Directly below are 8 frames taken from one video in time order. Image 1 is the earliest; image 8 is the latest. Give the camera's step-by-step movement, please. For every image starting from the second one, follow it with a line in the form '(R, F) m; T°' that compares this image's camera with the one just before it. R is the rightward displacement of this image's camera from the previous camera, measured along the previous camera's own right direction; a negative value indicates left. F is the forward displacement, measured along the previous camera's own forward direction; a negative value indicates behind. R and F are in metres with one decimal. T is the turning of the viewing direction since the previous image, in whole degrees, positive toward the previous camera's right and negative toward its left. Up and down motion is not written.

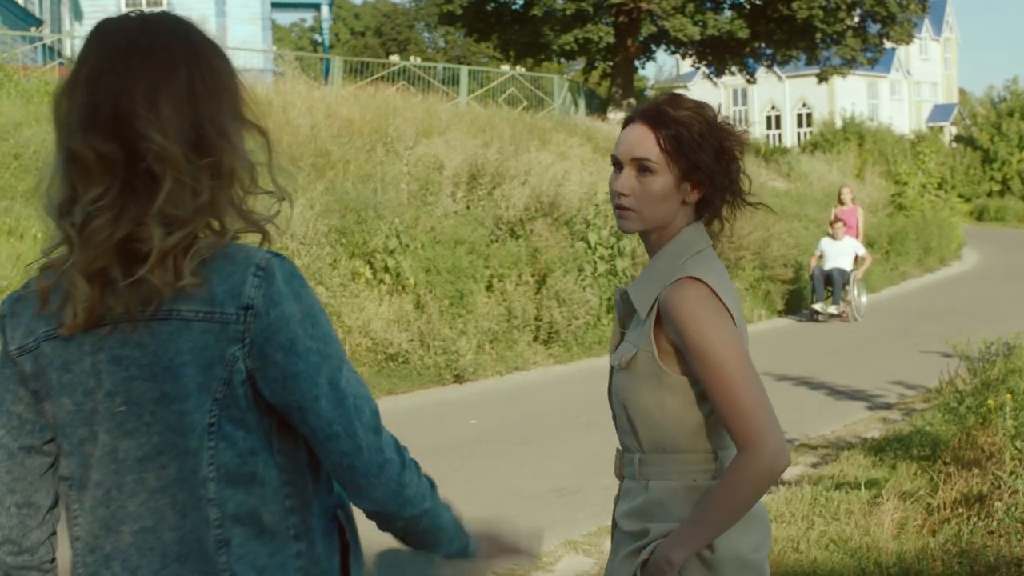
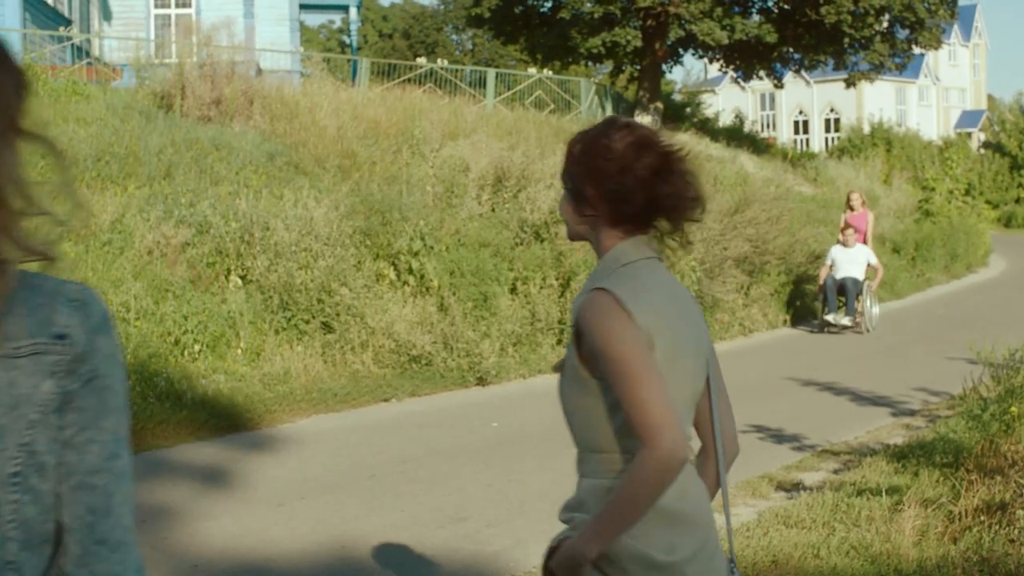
(0.0, 0.0) m; -1°
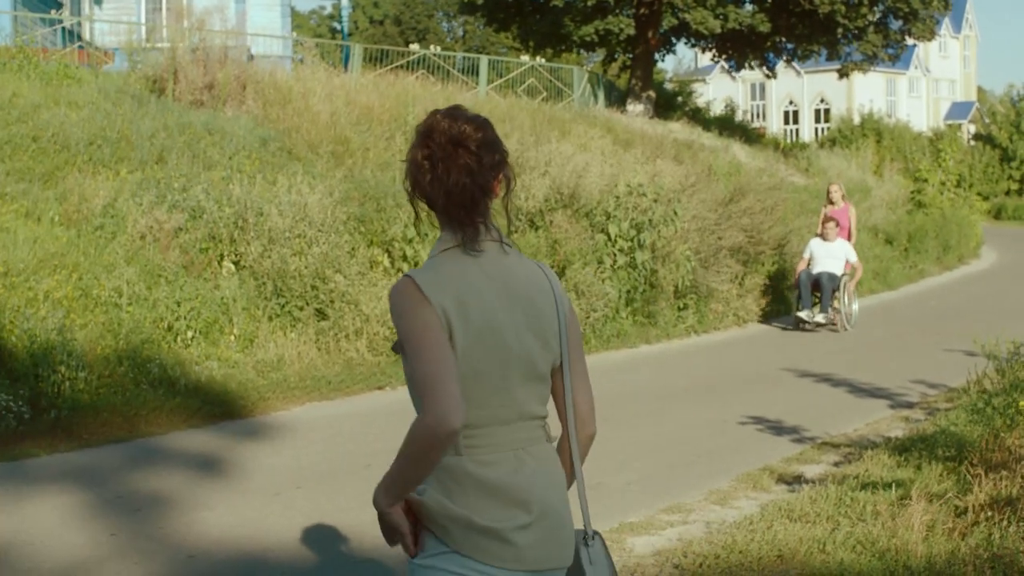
(-0.1, +0.1) m; 0°
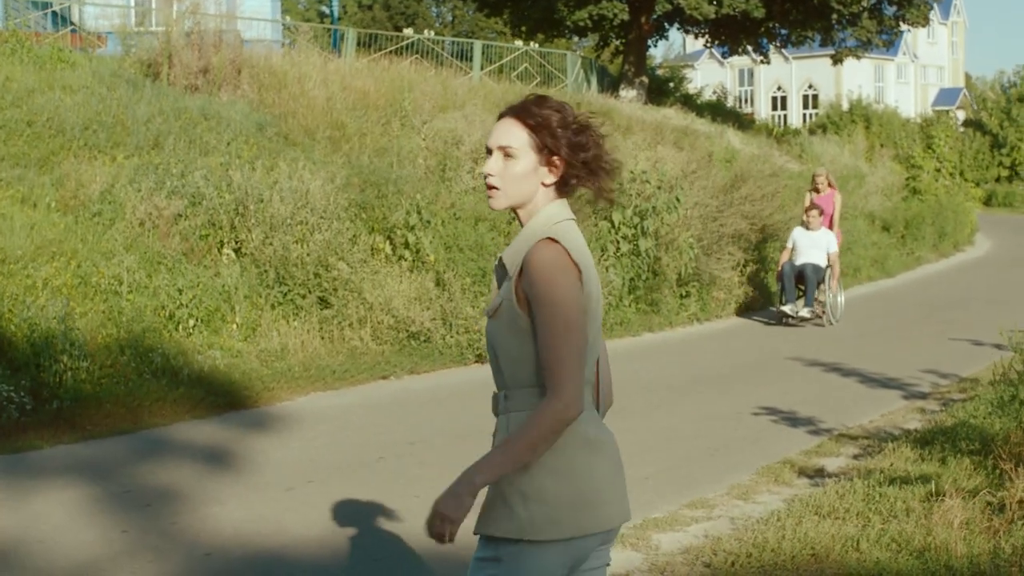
(-0.1, +0.2) m; 0°
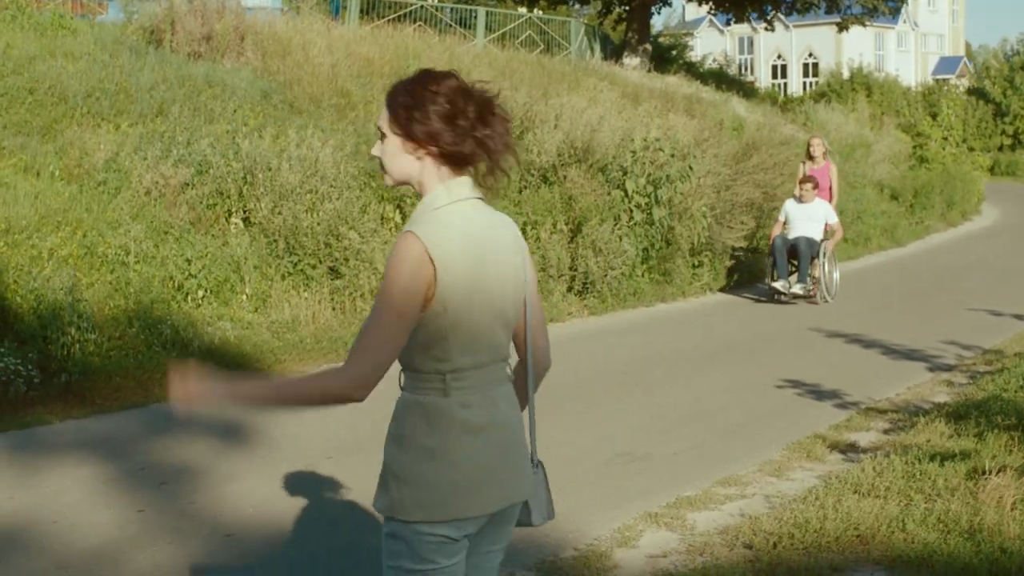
(-0.1, +0.2) m; 0°
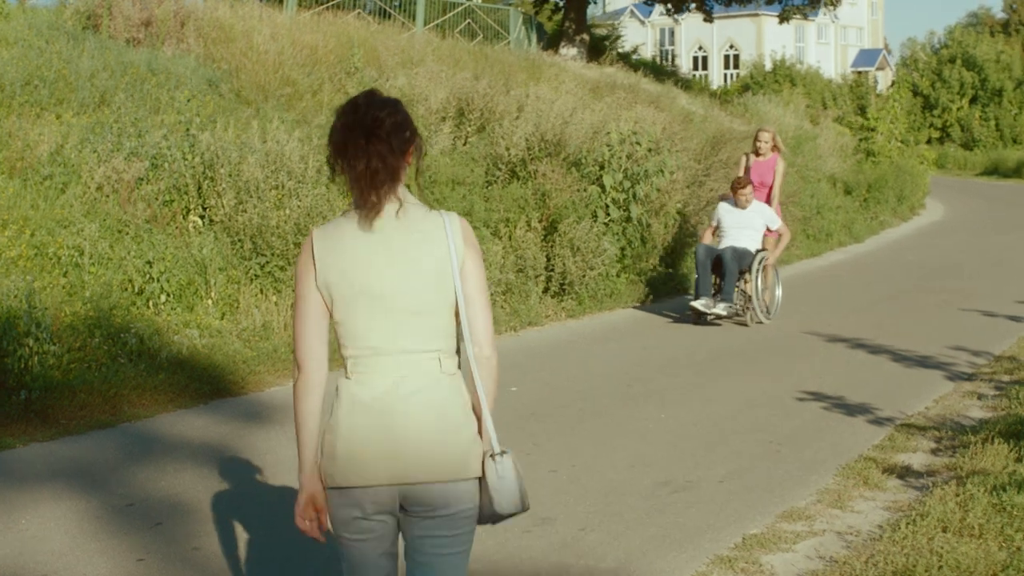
(-0.4, +0.8) m; +3°
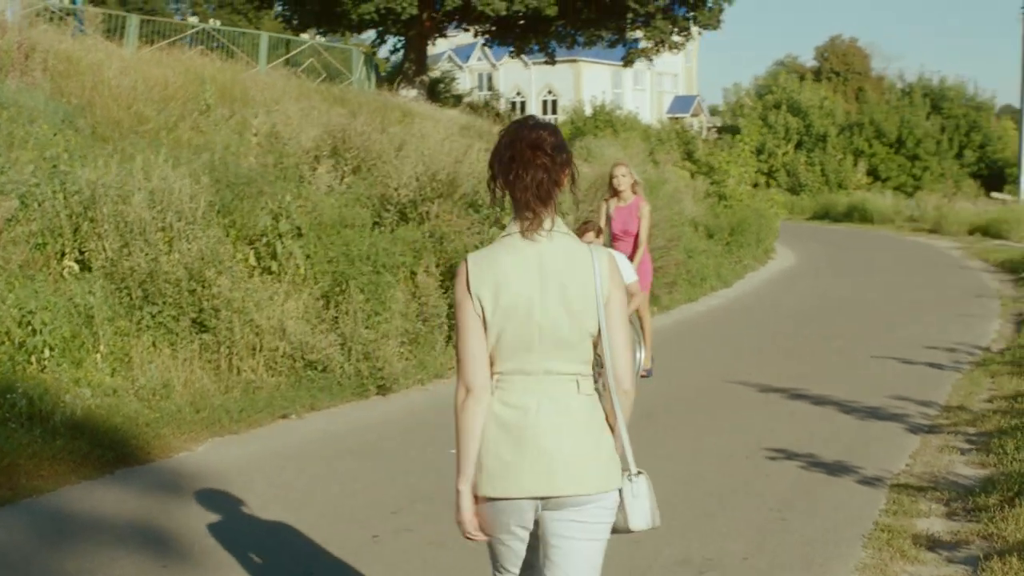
(-0.6, +0.9) m; +6°
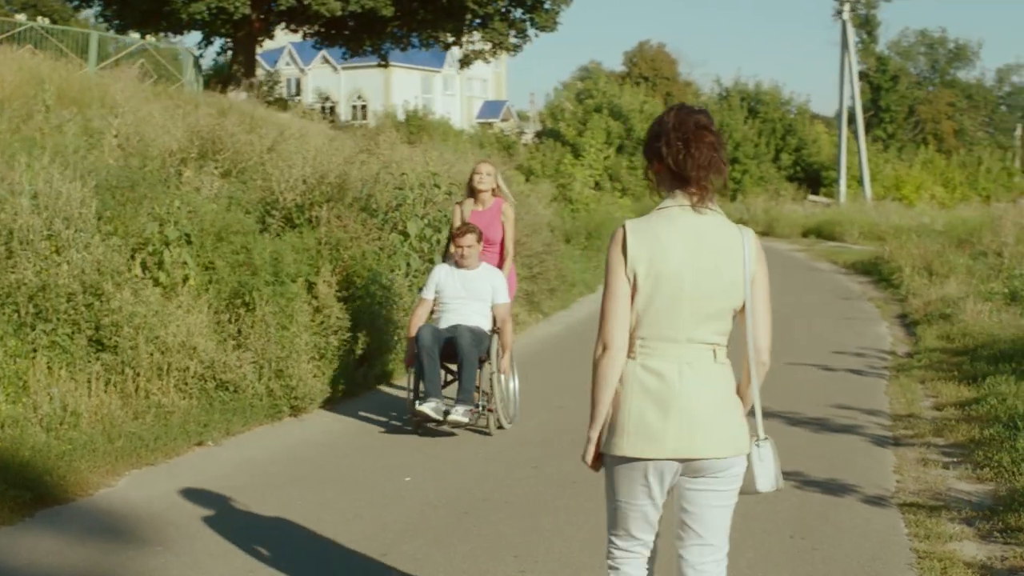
(-0.7, +0.8) m; +7°
